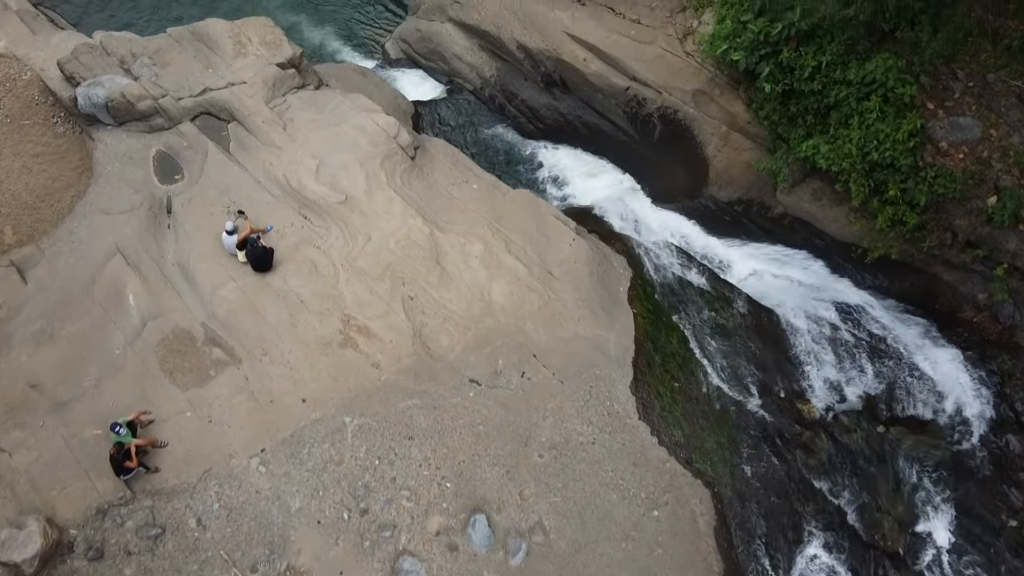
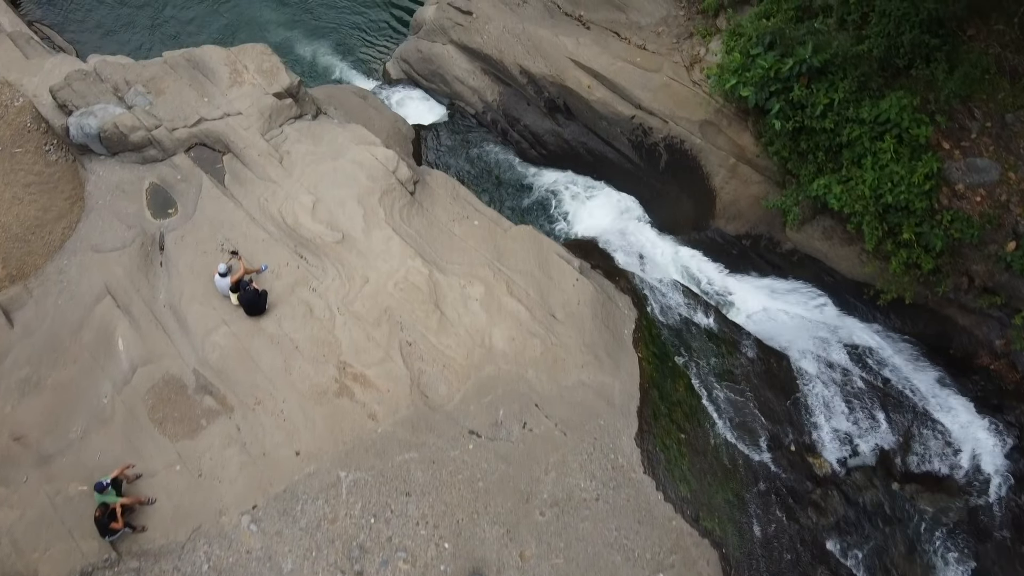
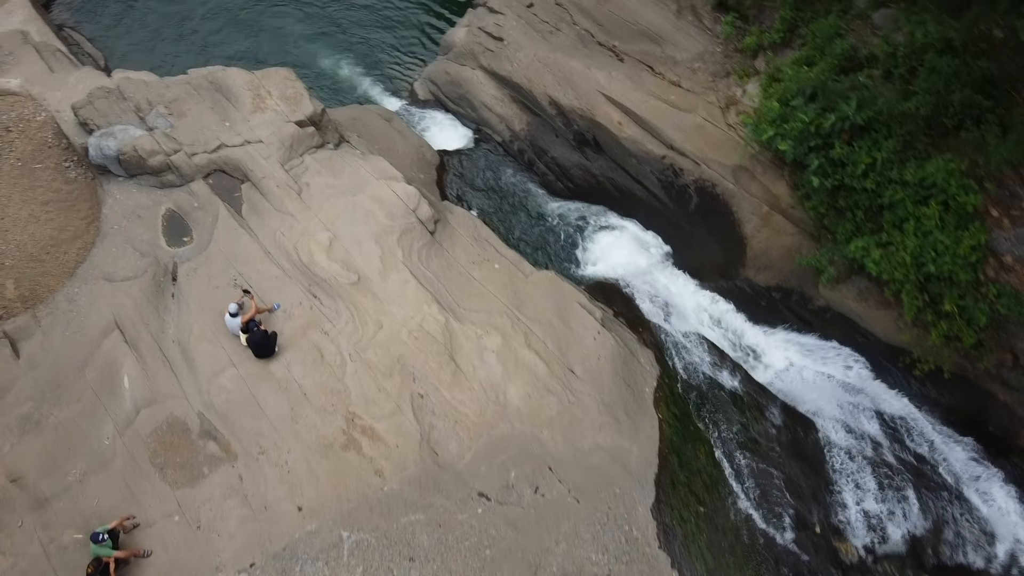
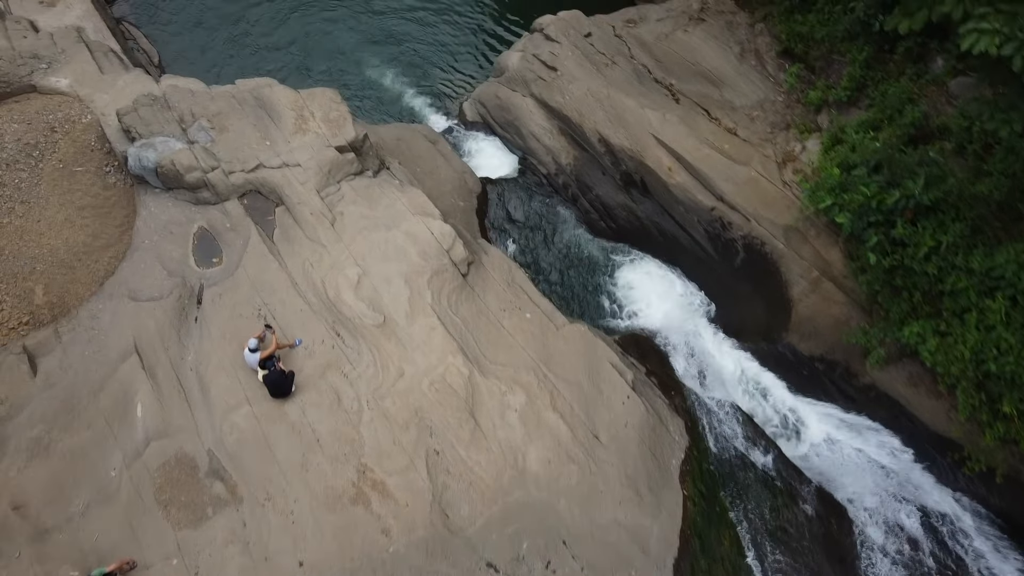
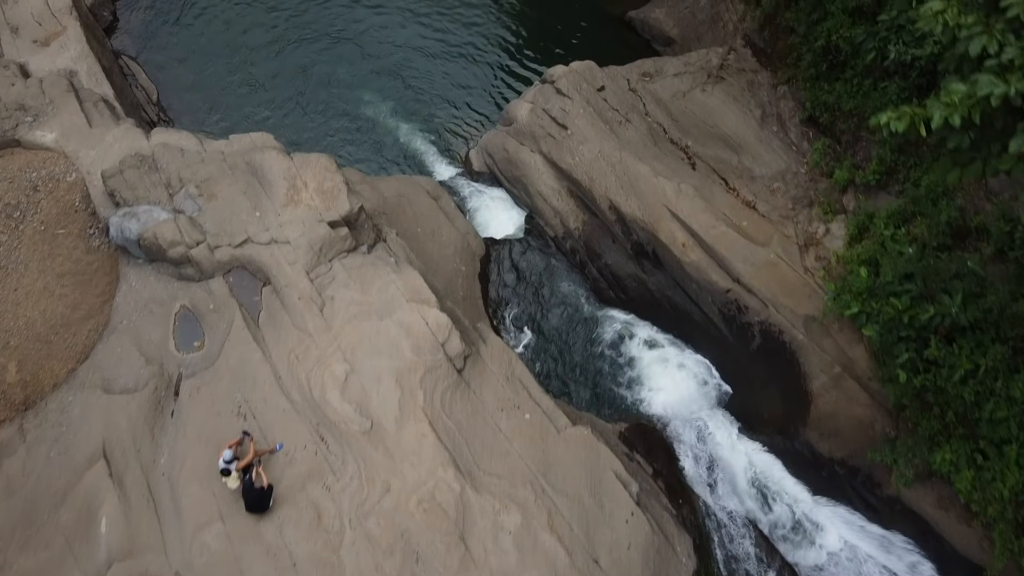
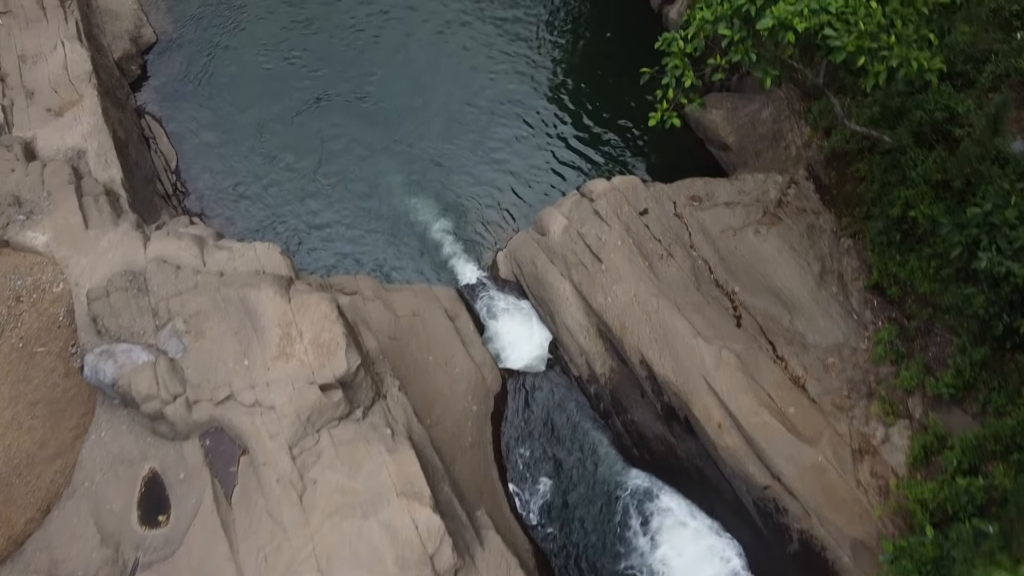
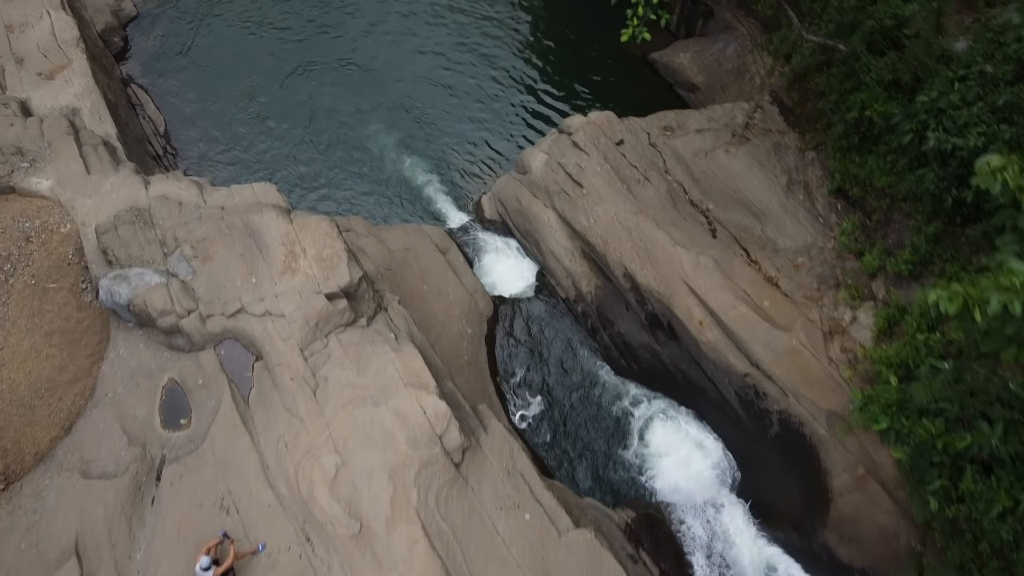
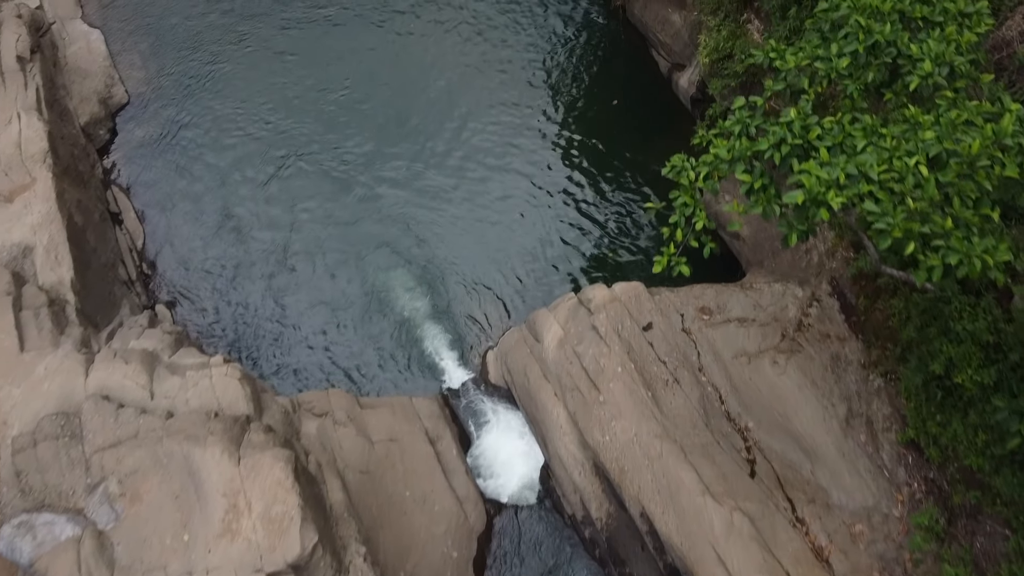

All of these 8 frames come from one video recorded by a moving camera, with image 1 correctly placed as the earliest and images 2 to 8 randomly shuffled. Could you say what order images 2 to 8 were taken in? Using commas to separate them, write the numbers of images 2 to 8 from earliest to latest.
2, 3, 4, 5, 7, 6, 8
